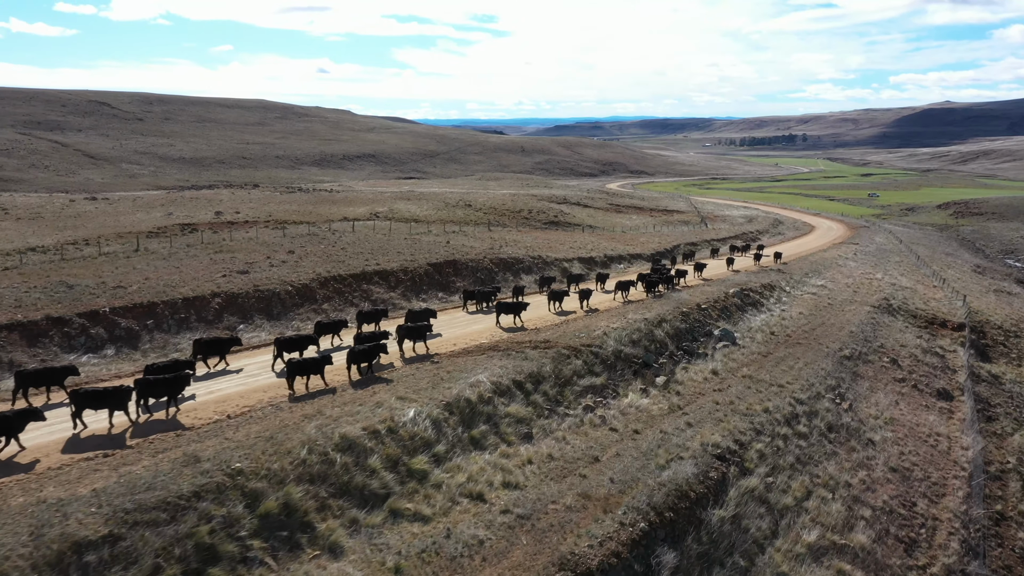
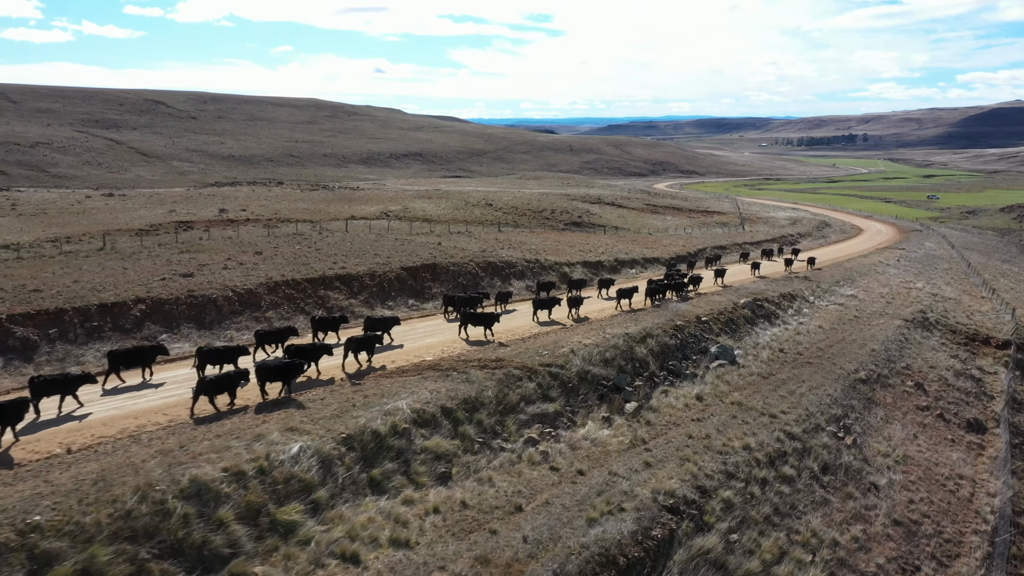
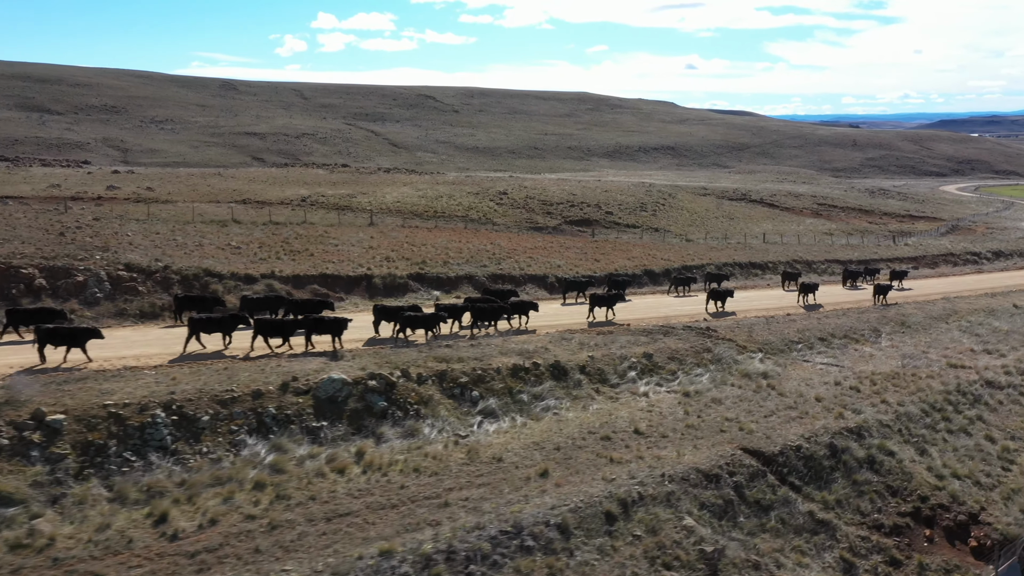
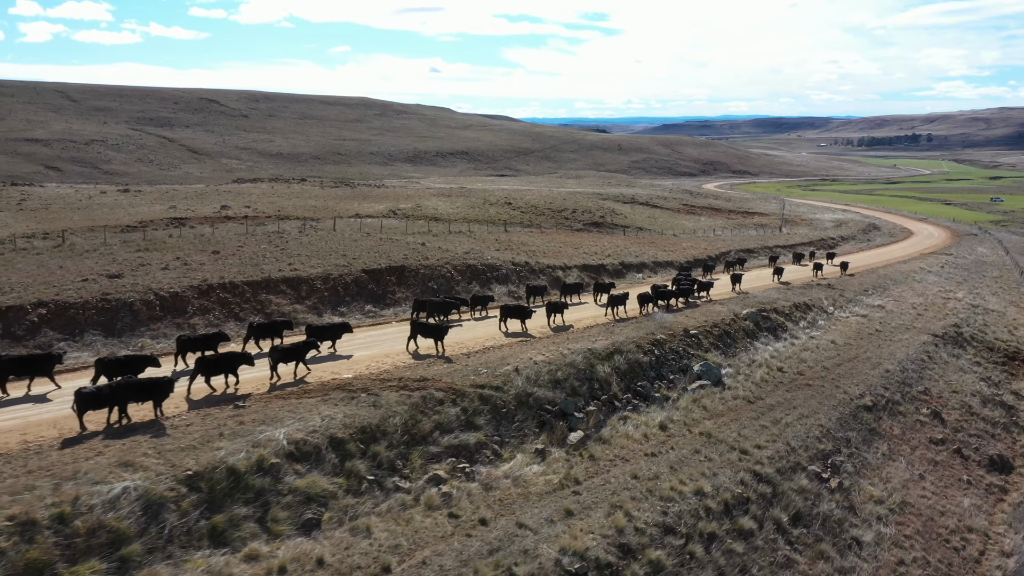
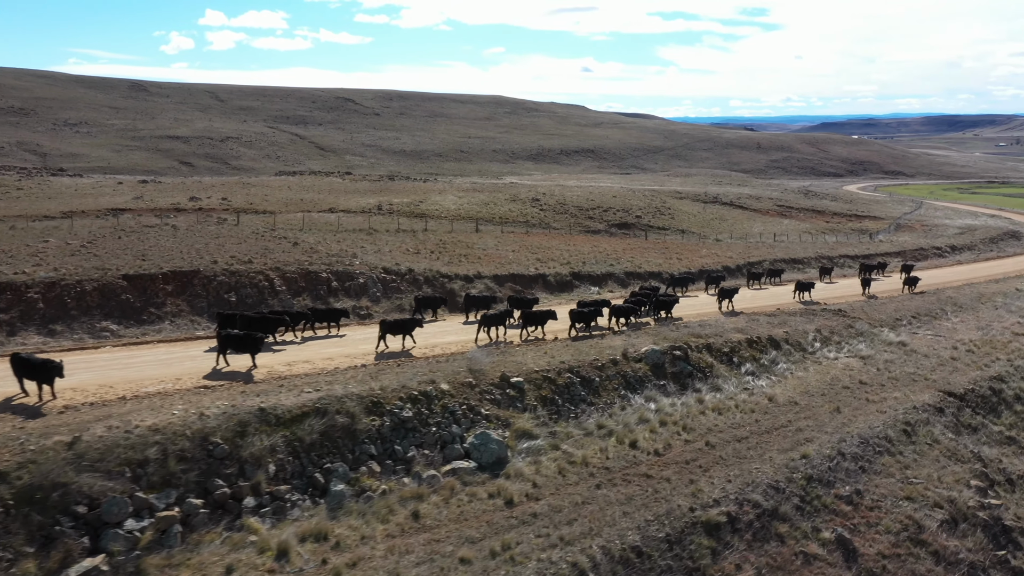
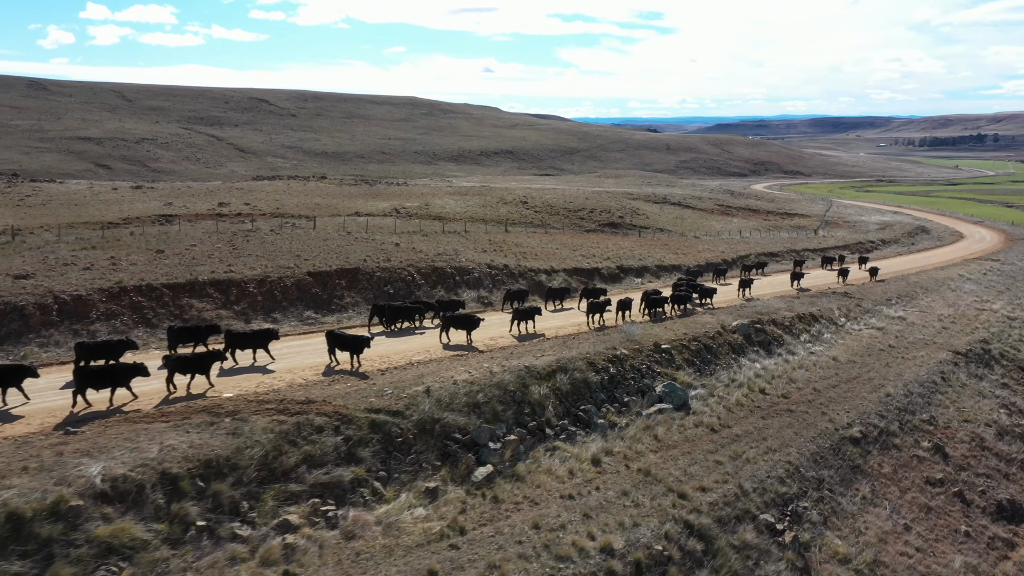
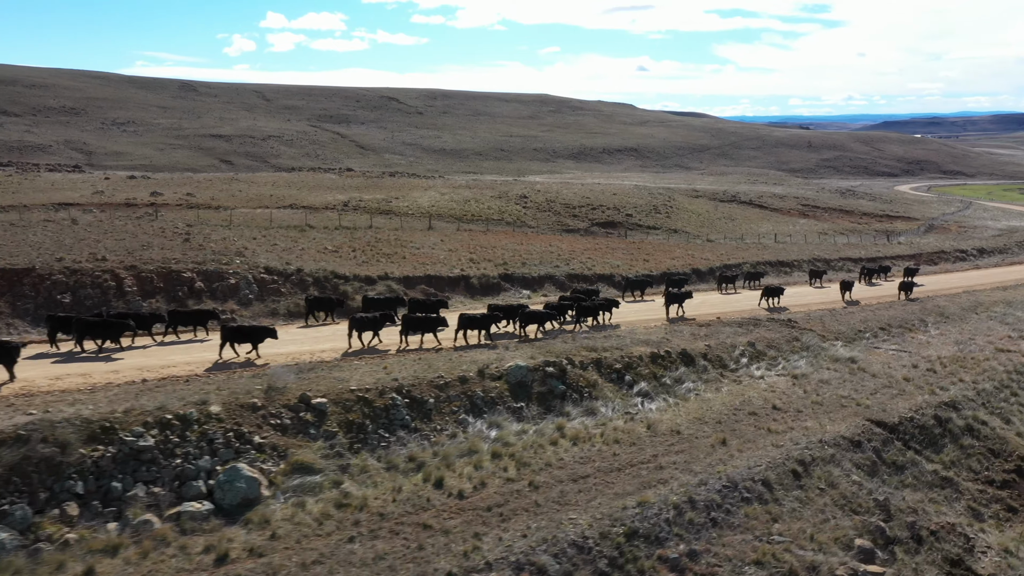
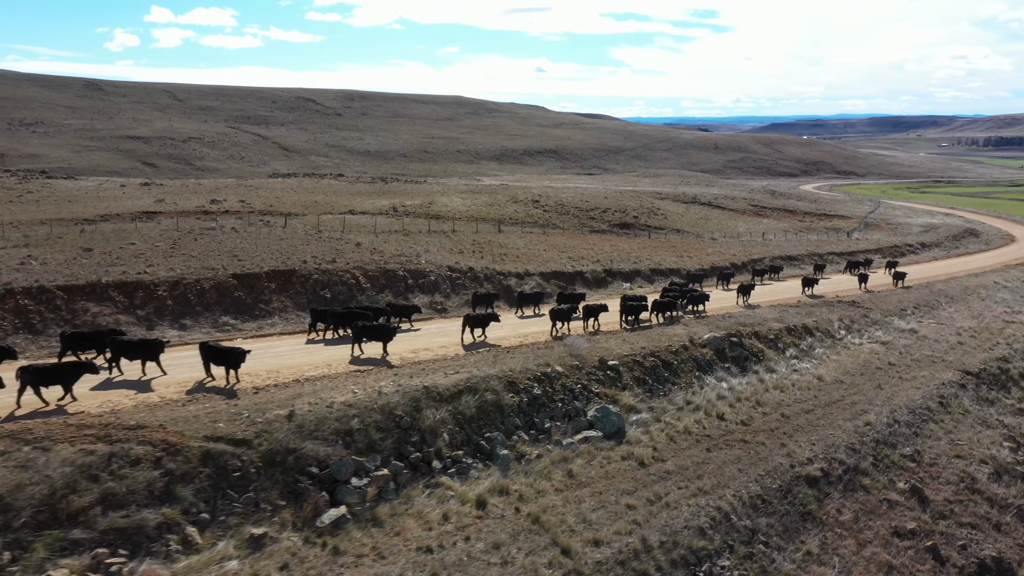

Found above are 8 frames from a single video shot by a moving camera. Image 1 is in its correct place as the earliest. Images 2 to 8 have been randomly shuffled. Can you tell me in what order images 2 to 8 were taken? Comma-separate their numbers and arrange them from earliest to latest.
2, 4, 6, 8, 5, 7, 3
